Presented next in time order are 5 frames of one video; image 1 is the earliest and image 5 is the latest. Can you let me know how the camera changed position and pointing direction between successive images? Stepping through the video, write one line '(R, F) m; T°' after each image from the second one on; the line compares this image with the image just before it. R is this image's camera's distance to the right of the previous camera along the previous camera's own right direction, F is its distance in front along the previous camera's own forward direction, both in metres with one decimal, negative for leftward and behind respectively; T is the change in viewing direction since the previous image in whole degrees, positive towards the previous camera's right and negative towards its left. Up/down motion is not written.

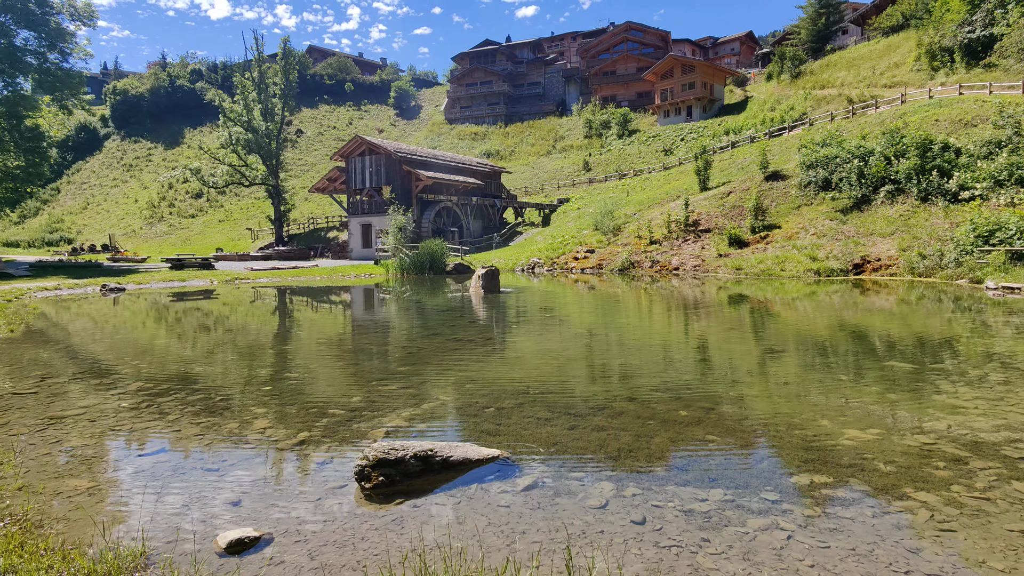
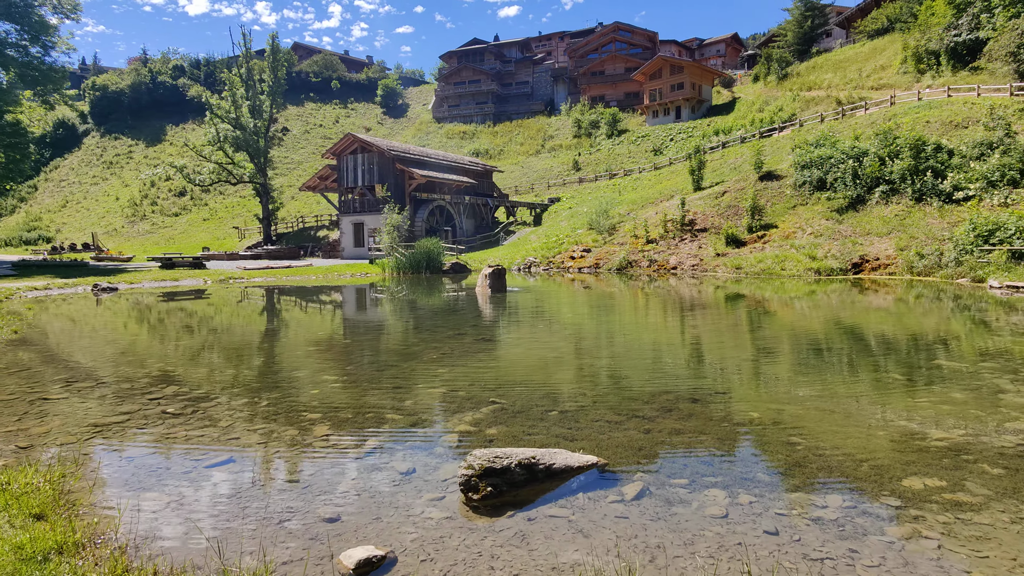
(-0.6, +0.2) m; +2°
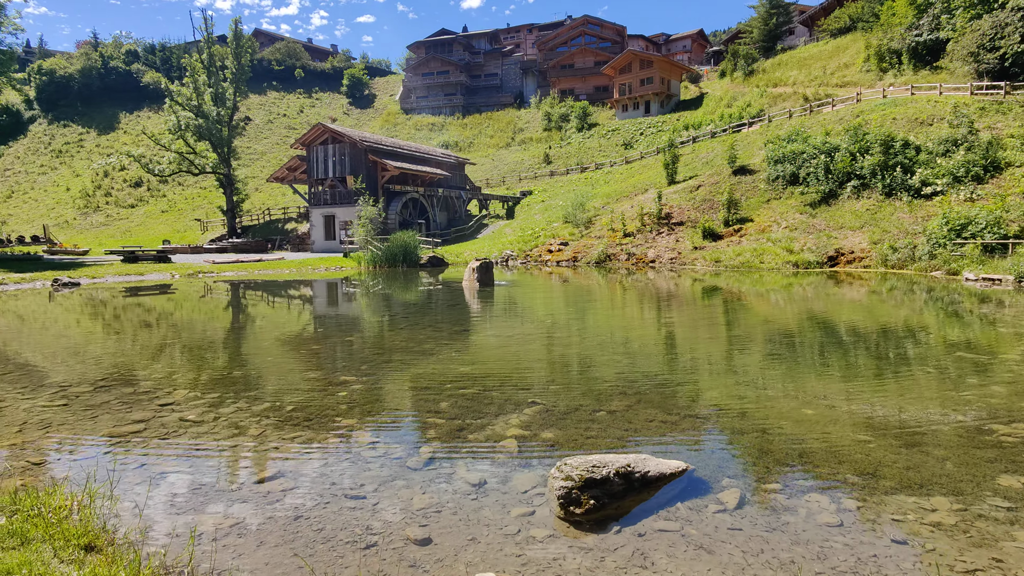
(-0.6, +0.3) m; +3°
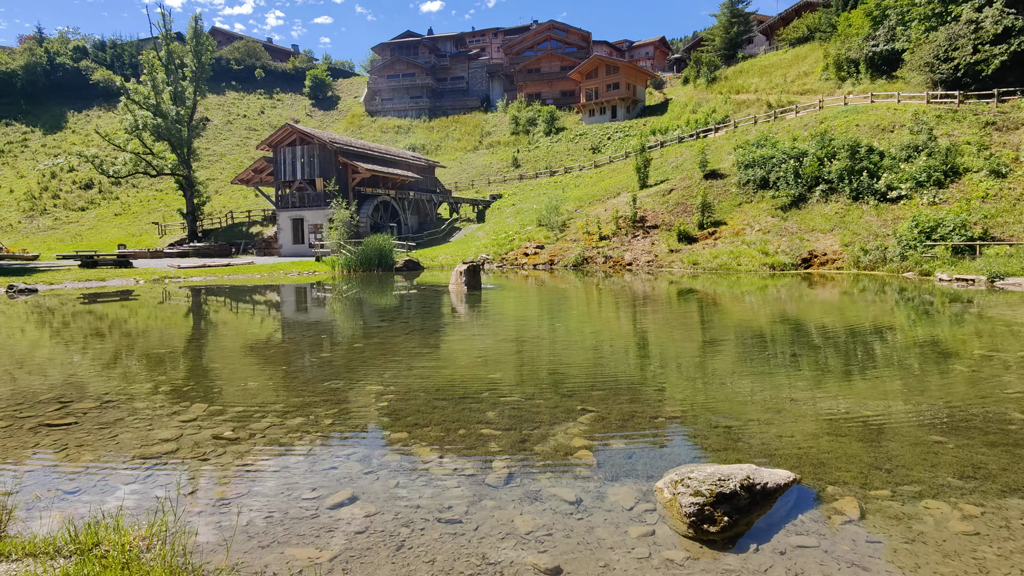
(-0.7, +0.2) m; +4°
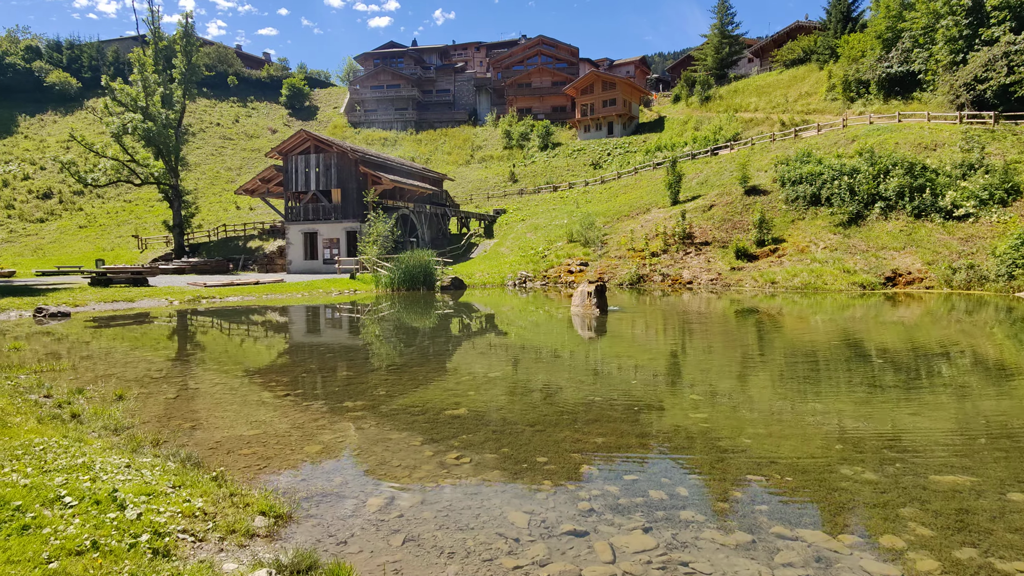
(-4.0, +1.9) m; +5°
